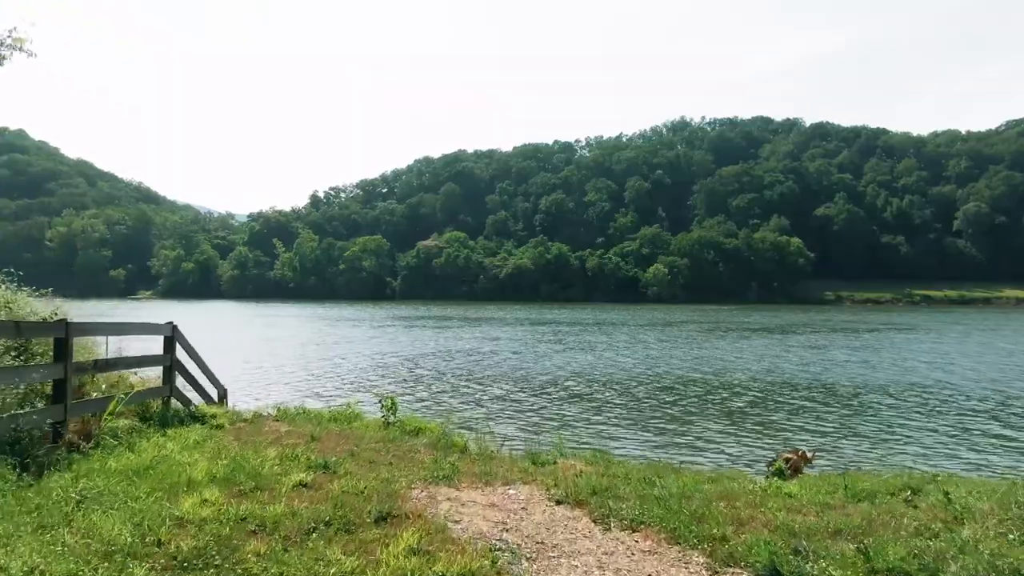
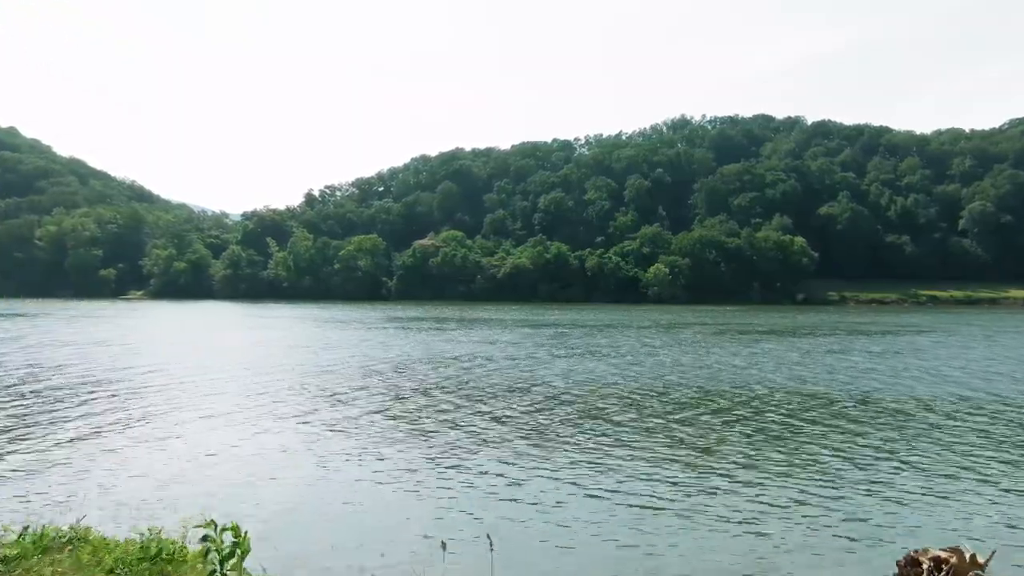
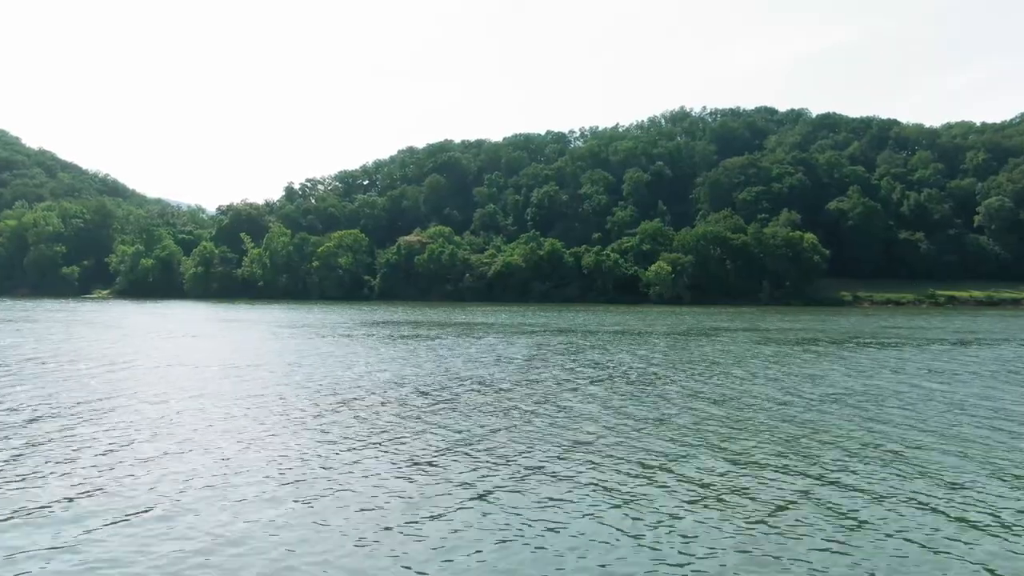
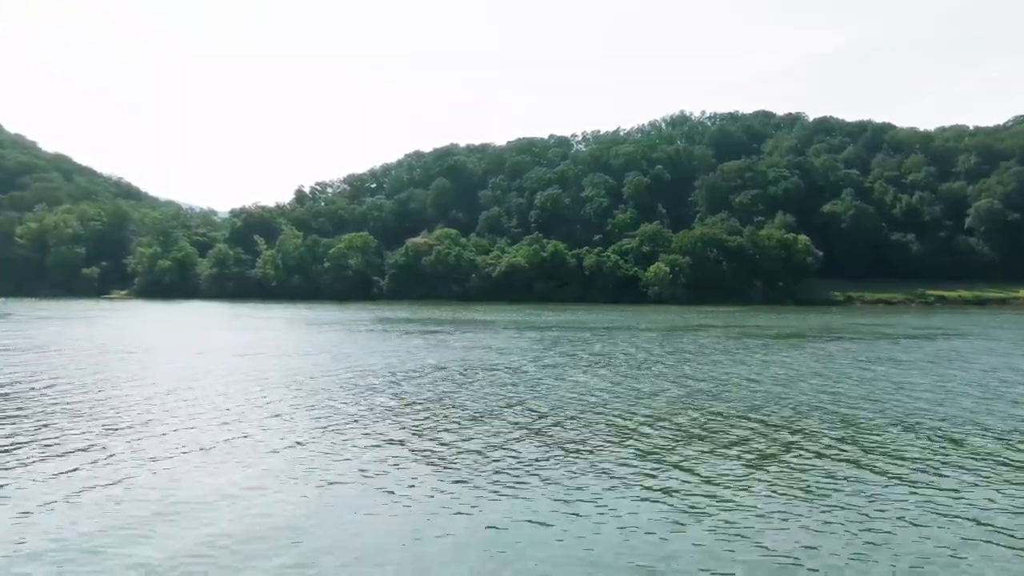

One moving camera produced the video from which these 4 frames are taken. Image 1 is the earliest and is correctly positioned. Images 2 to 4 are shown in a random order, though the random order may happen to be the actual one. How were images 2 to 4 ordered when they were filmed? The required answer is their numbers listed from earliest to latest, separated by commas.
2, 4, 3
